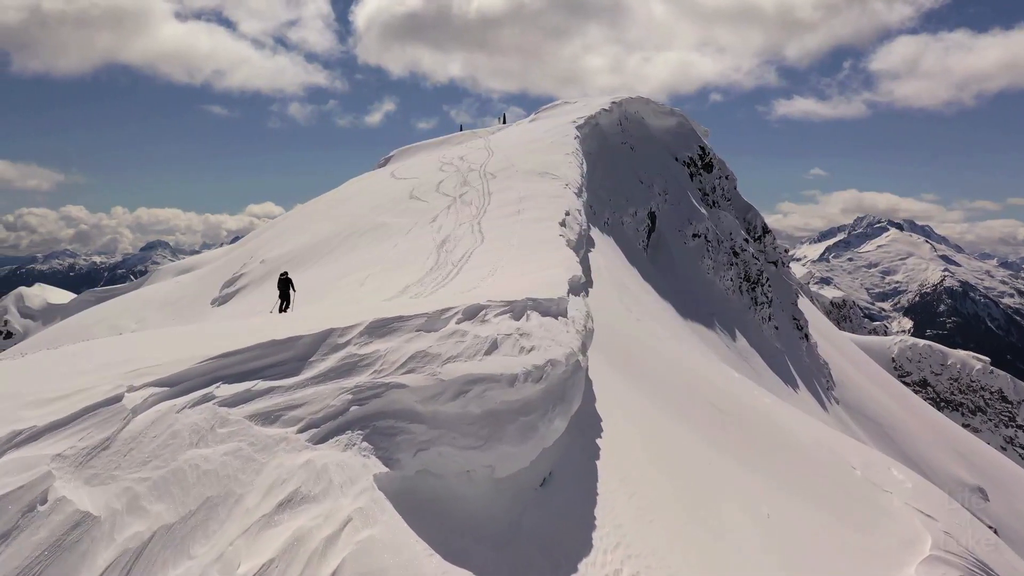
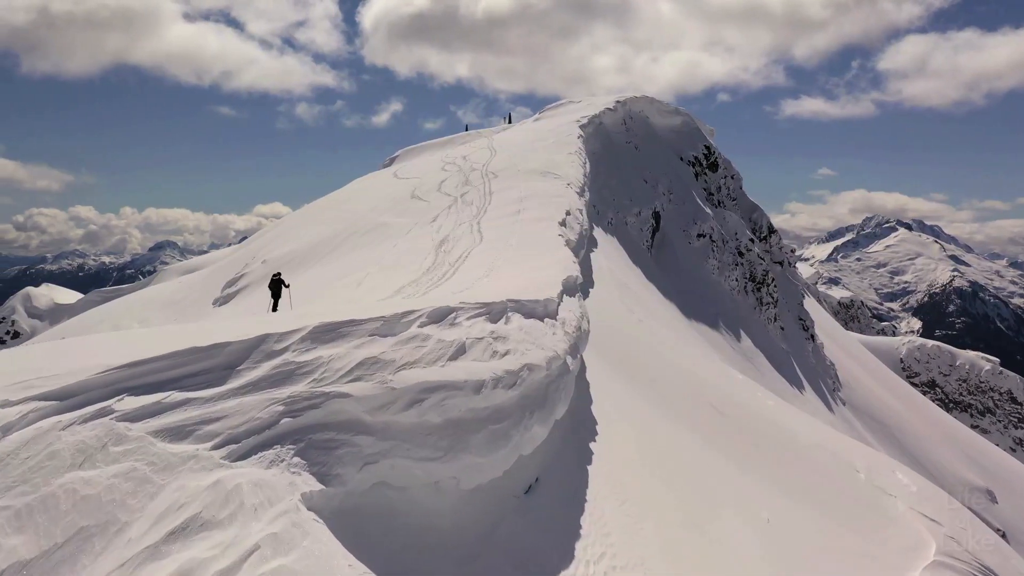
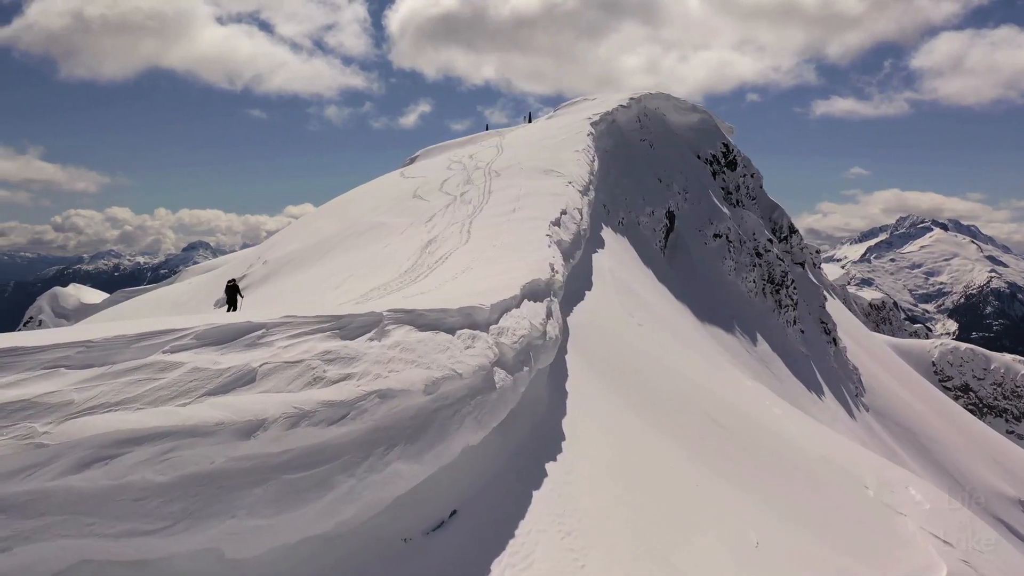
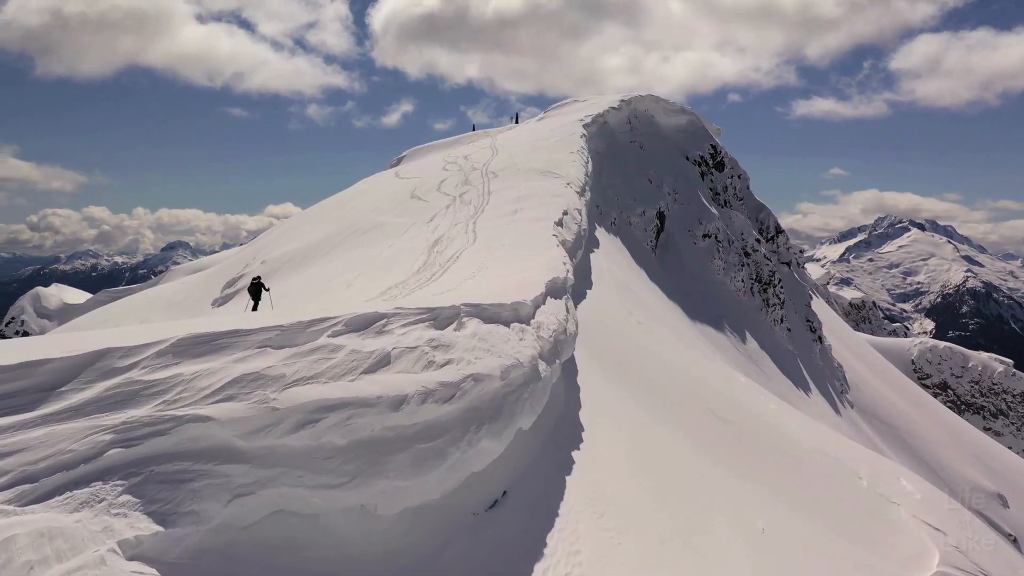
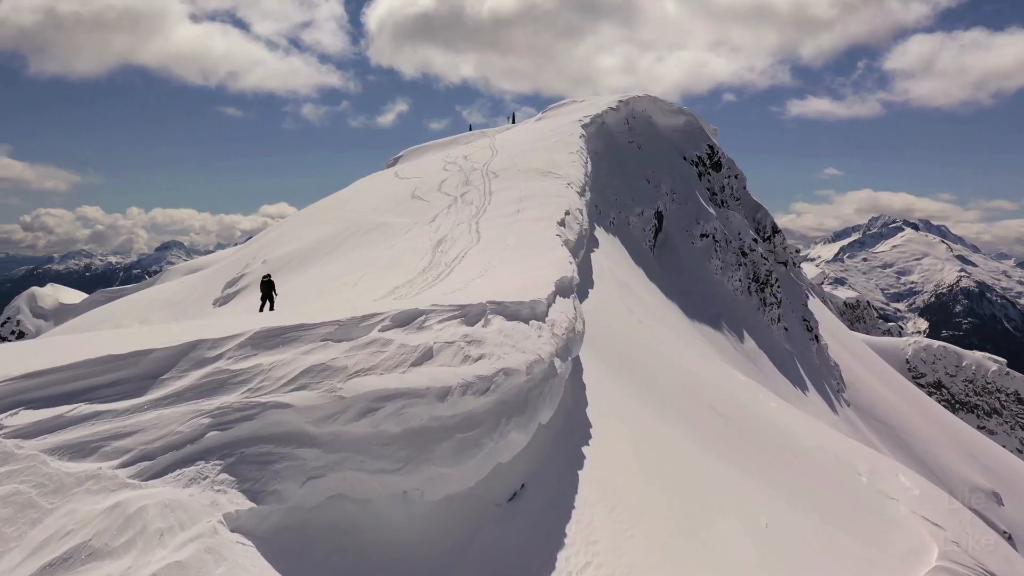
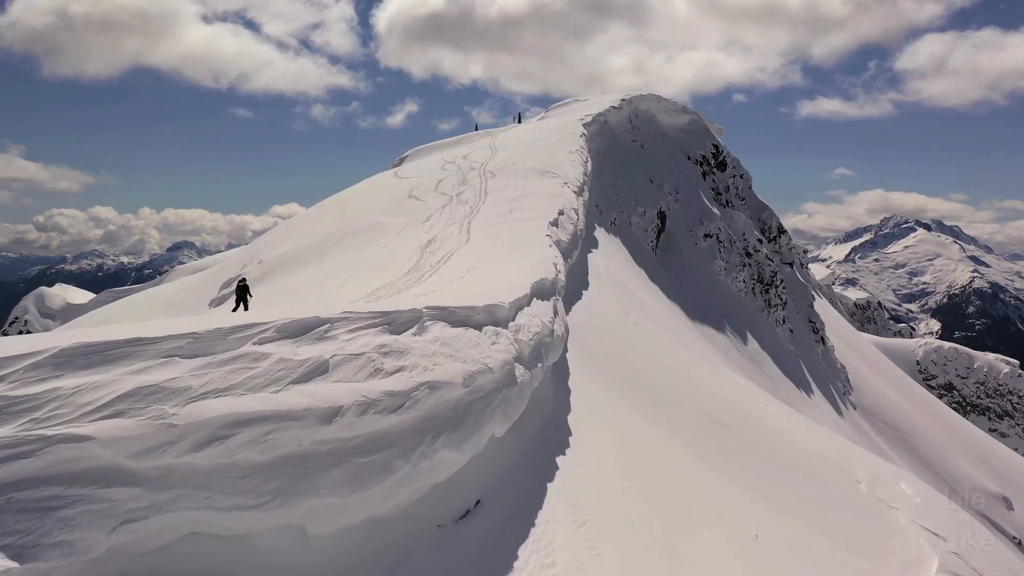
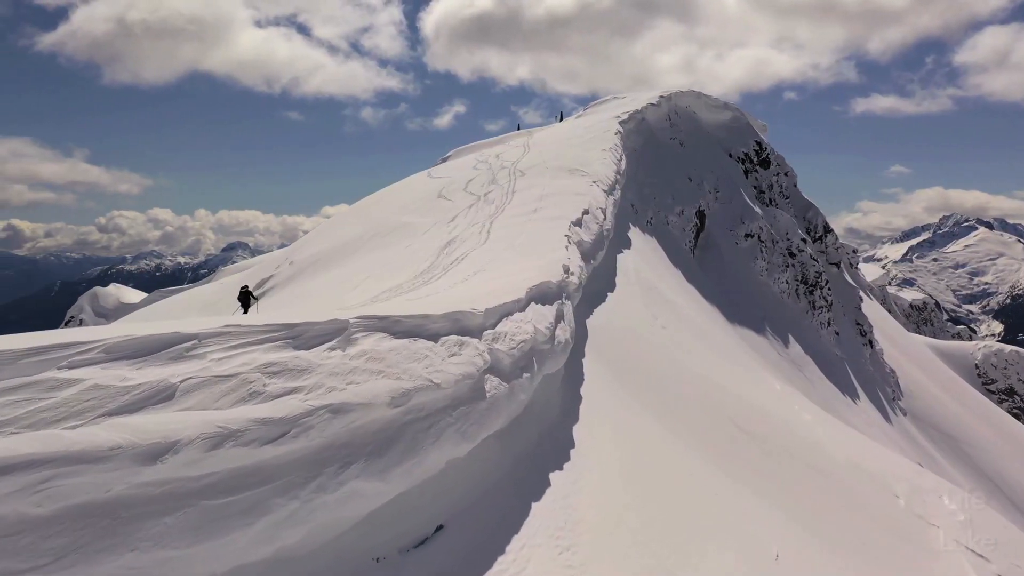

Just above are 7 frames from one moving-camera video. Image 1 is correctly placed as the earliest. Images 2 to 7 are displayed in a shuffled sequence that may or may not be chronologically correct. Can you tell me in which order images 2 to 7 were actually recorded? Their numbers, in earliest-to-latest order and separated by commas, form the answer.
2, 5, 4, 6, 3, 7
